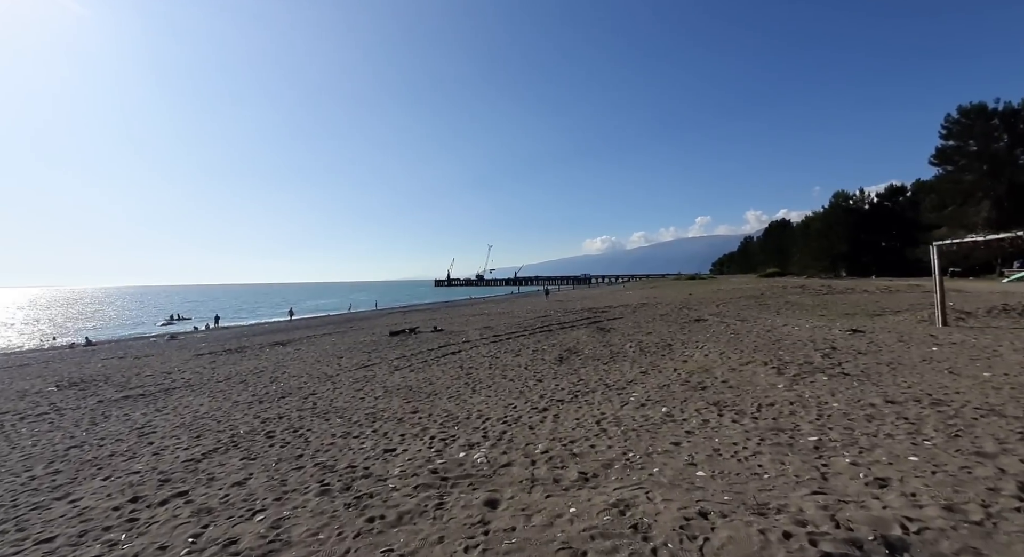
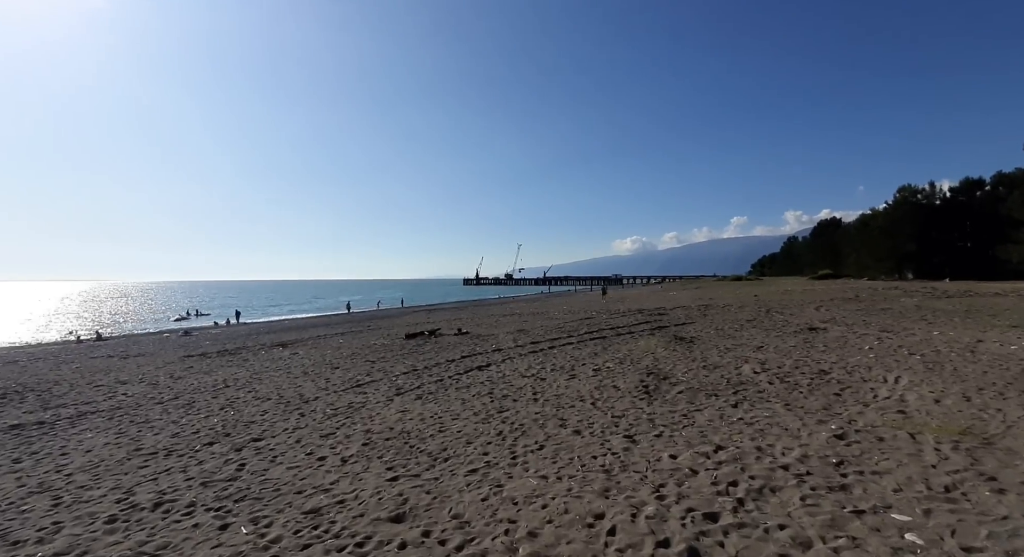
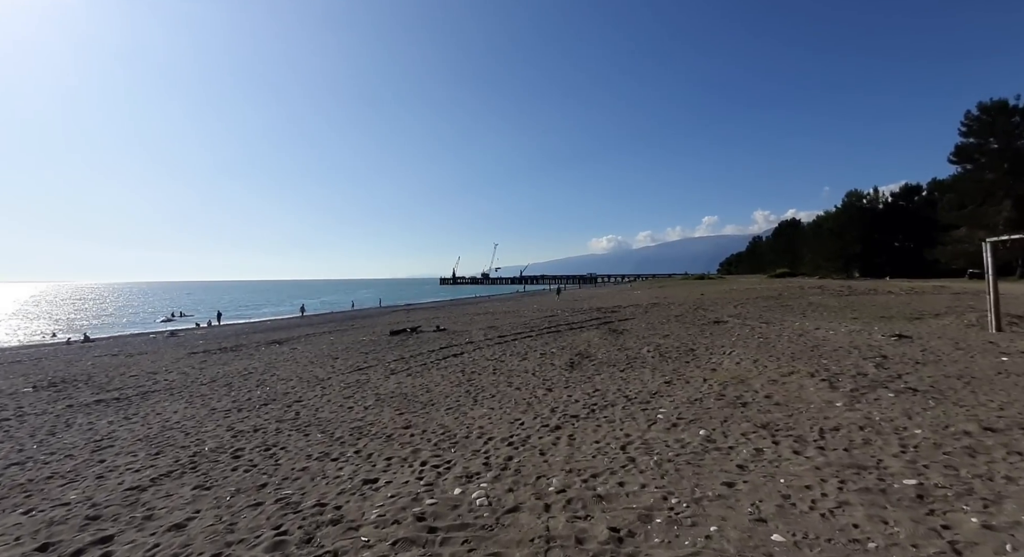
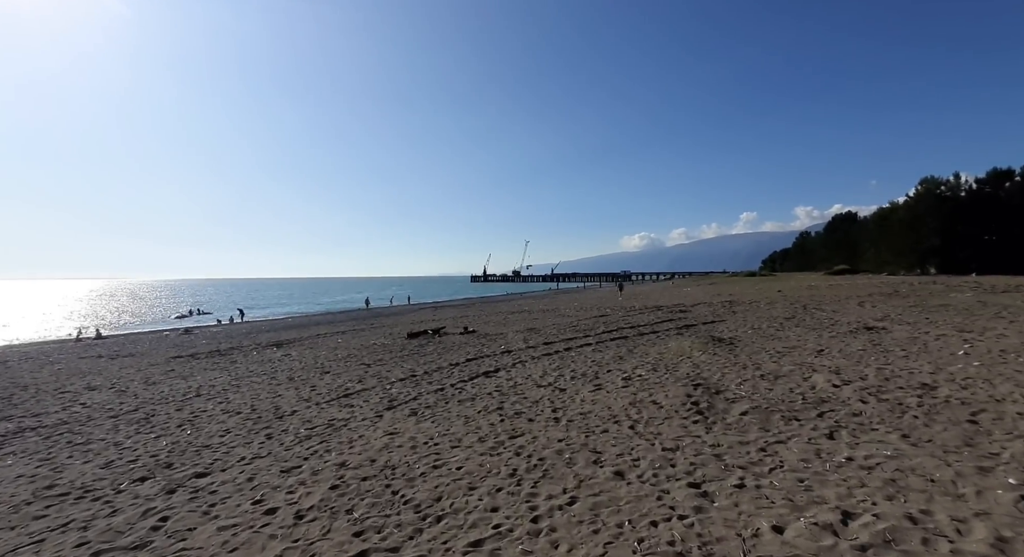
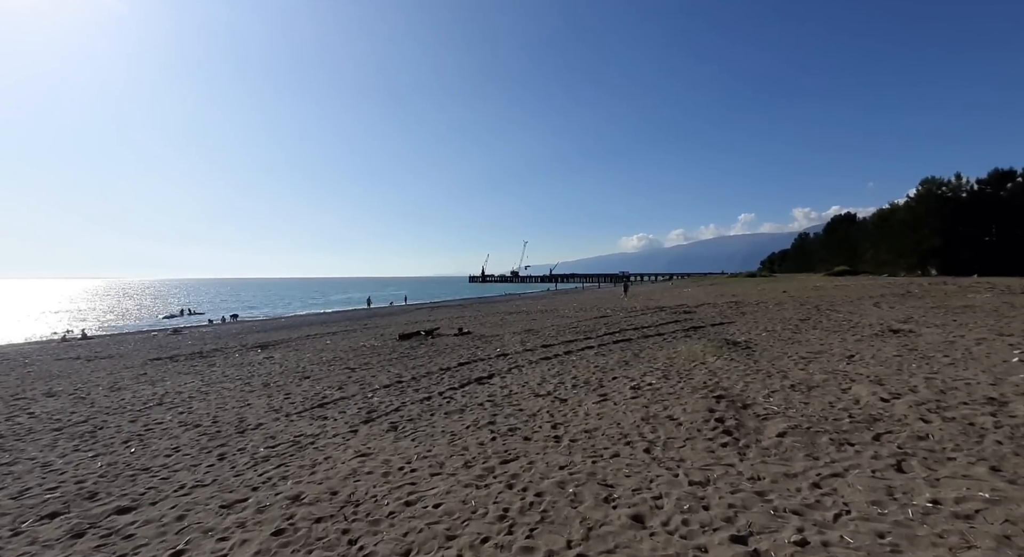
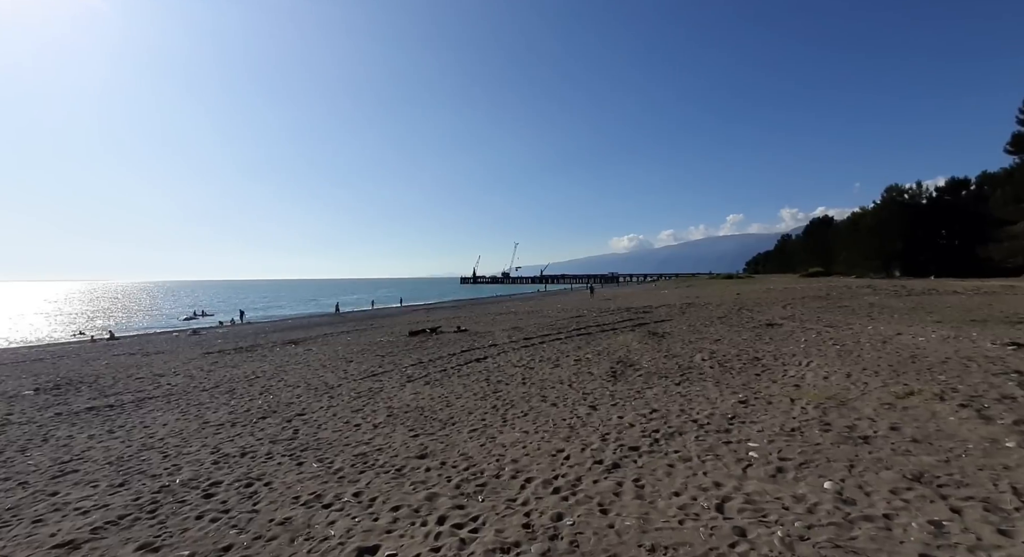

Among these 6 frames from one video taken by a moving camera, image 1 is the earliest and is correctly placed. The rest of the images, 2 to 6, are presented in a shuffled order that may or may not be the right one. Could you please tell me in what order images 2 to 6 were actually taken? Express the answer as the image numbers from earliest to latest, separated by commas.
3, 6, 2, 4, 5
